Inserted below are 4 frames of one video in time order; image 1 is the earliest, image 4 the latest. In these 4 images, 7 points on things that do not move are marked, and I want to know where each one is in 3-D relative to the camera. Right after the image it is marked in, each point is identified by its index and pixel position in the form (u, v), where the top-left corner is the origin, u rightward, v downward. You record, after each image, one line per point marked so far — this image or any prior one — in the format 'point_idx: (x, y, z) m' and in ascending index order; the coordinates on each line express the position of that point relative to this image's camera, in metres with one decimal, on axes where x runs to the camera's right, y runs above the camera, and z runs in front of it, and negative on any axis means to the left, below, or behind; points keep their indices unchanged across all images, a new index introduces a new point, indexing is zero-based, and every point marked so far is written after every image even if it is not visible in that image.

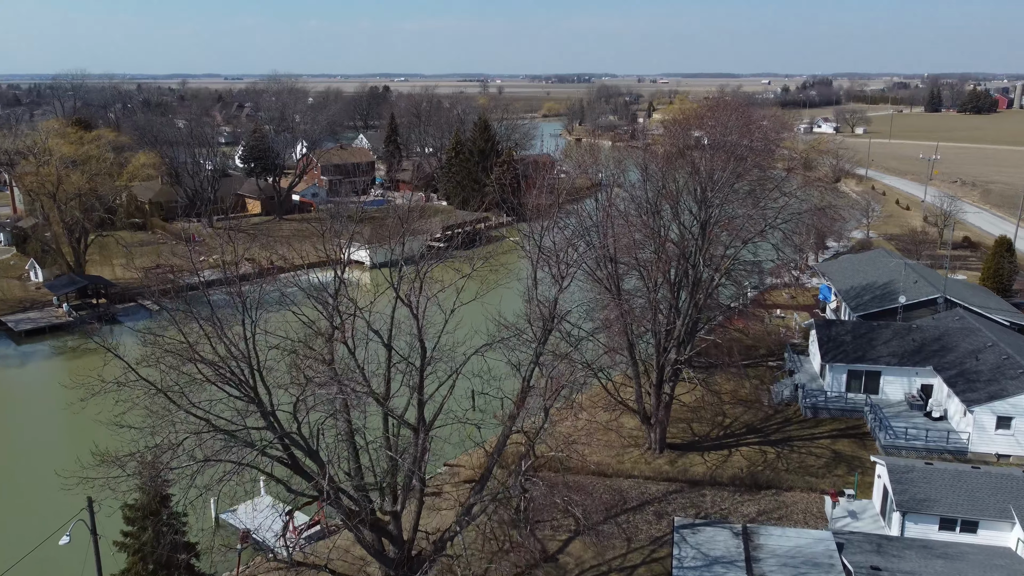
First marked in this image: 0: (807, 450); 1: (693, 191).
0: (+5.1, -2.8, +14.0) m
1: (+3.3, +1.7, +14.6) m
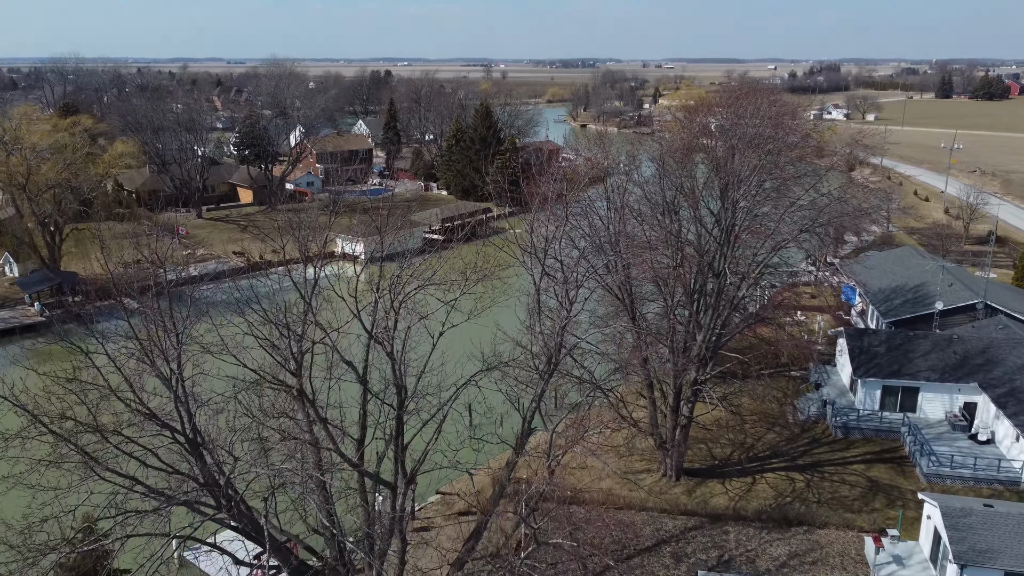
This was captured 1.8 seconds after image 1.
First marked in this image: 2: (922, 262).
0: (+5.1, -2.9, +12.6) m
1: (+3.3, +1.6, +13.1) m
2: (+9.4, +0.6, +18.7) m
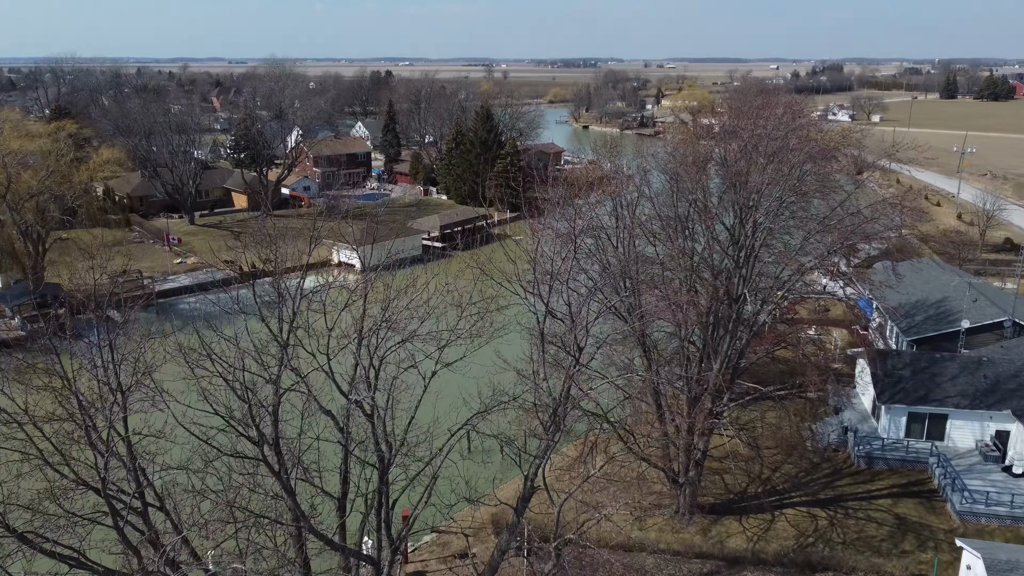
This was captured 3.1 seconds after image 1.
0: (+5.1, -3.3, +11.7) m
1: (+3.3, +1.3, +12.2) m
2: (+9.5, +0.3, +17.9) m
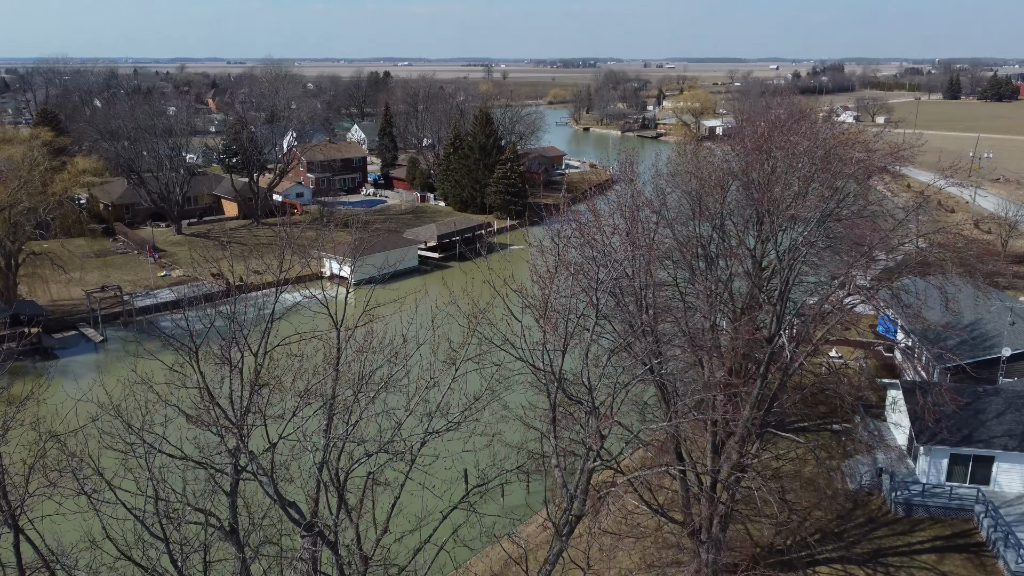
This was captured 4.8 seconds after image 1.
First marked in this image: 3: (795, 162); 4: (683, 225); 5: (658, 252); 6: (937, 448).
0: (+5.1, -3.7, +10.5) m
1: (+3.3, +0.9, +11.0) m
2: (+9.5, -0.1, +16.6) m
3: (+4.0, +1.8, +11.6) m
4: (+2.5, +0.9, +11.8) m
5: (+1.9, +0.4, +10.8) m
6: (+6.3, -2.3, +12.0) m
